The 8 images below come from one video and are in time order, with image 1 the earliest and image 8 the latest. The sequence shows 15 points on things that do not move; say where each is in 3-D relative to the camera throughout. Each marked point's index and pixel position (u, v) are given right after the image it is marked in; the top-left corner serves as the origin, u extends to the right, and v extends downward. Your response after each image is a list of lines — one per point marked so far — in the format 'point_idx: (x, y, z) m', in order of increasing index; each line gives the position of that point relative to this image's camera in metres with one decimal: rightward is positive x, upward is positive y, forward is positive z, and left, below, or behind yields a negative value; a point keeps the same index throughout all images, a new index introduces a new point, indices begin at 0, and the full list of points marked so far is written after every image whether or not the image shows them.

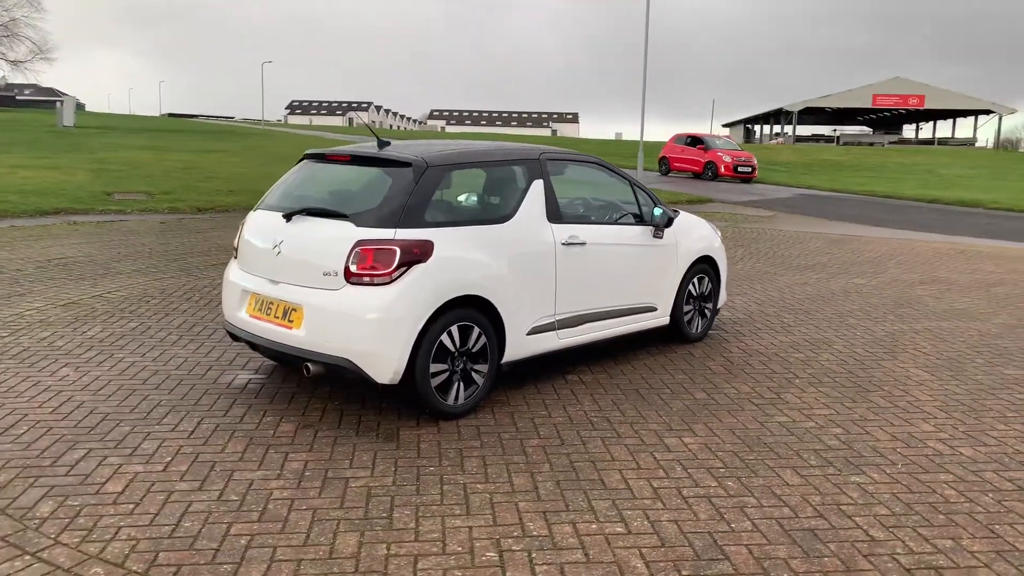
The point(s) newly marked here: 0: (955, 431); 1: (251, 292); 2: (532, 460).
0: (+2.5, -0.8, +4.4) m
1: (-1.5, 0.0, +4.6) m
2: (+0.1, -0.8, +3.9) m
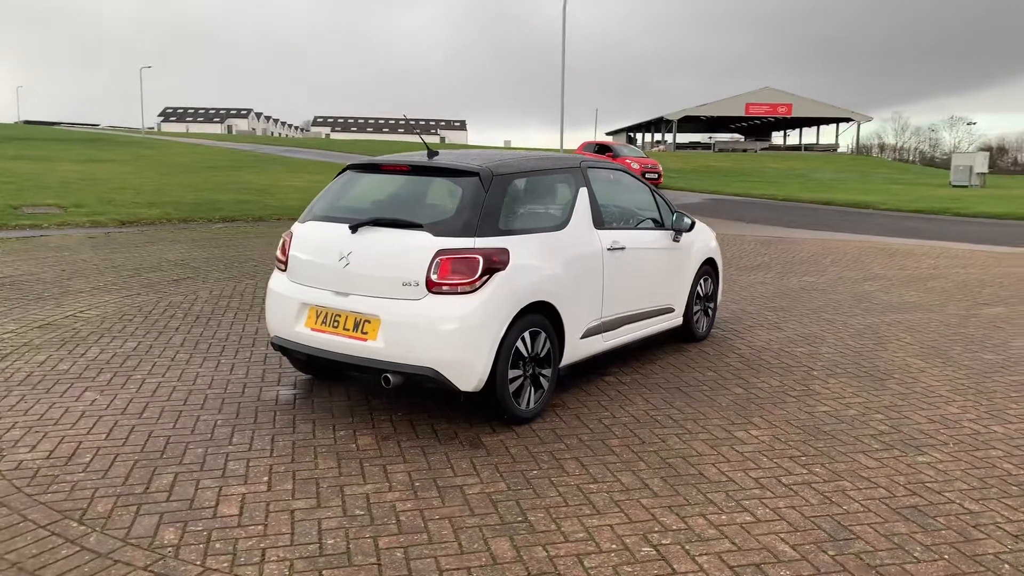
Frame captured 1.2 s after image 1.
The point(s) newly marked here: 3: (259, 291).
0: (+2.8, -0.7, +4.8) m
1: (-1.1, -0.1, +4.5) m
2: (+0.6, -0.8, +4.0) m
3: (-2.6, 0.0, +8.3) m
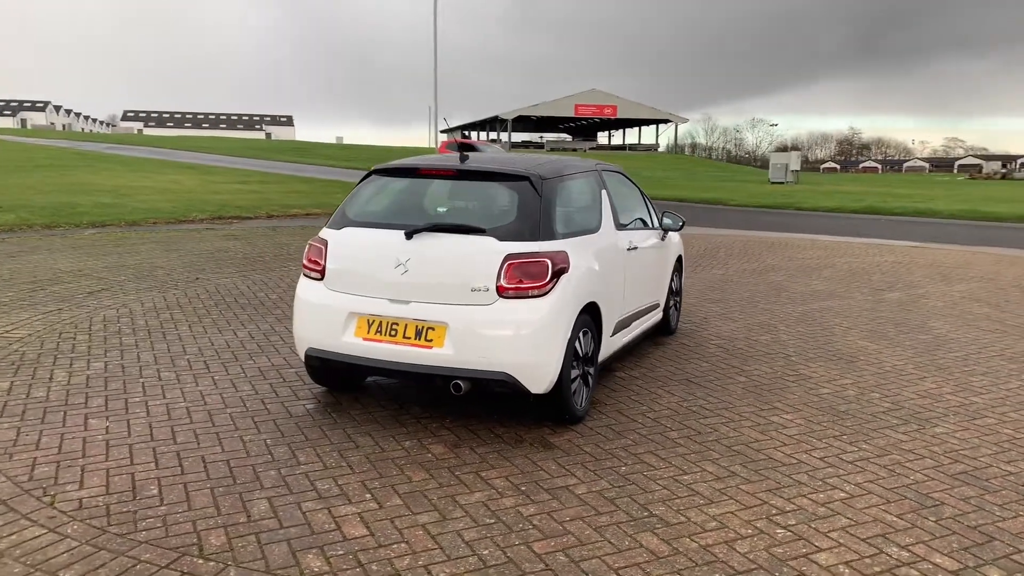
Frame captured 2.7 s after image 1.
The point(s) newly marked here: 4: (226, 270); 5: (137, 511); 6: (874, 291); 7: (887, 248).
0: (+3.0, -0.7, +5.5) m
1: (-0.8, -0.1, +4.3) m
2: (+1.0, -0.8, +4.2) m
3: (-3.1, -0.1, +7.8) m
4: (-3.5, +0.2, +9.9) m
5: (-1.6, -0.9, +3.4) m
6: (+4.3, 0.0, +9.6) m
7: (+6.5, +0.7, +13.8) m
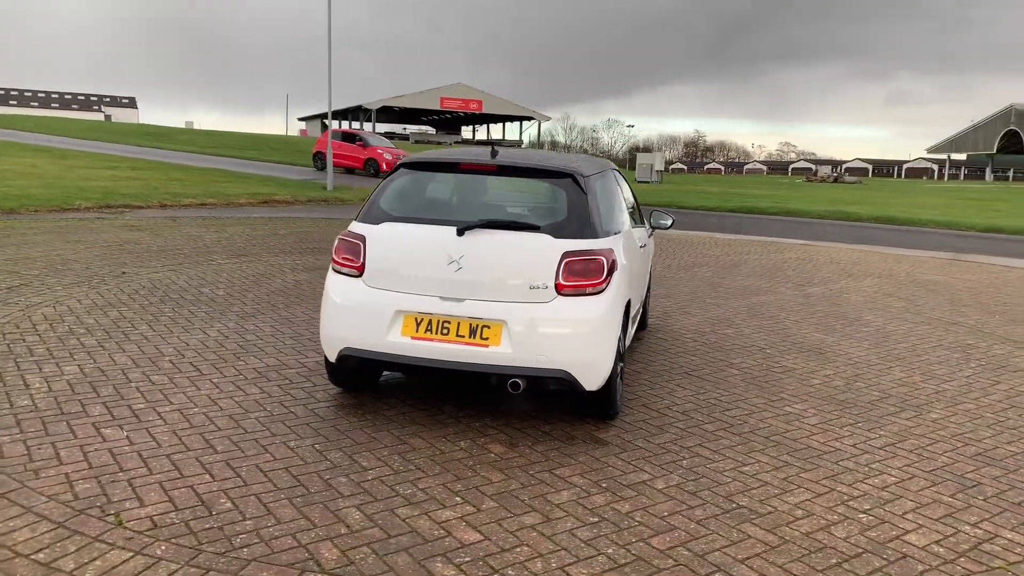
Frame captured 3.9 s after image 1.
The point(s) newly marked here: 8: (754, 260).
0: (+3.0, -0.6, +6.0) m
1: (-0.5, -0.1, +4.2) m
2: (+1.2, -0.8, +4.4) m
3: (-3.3, -0.1, +7.2) m
4: (-4.2, +0.3, +9.2) m
5: (-1.1, -0.9, +3.1) m
6: (+3.6, 0.0, +10.3) m
7: (+5.0, +0.8, +14.8) m
8: (+3.8, +0.4, +12.5) m
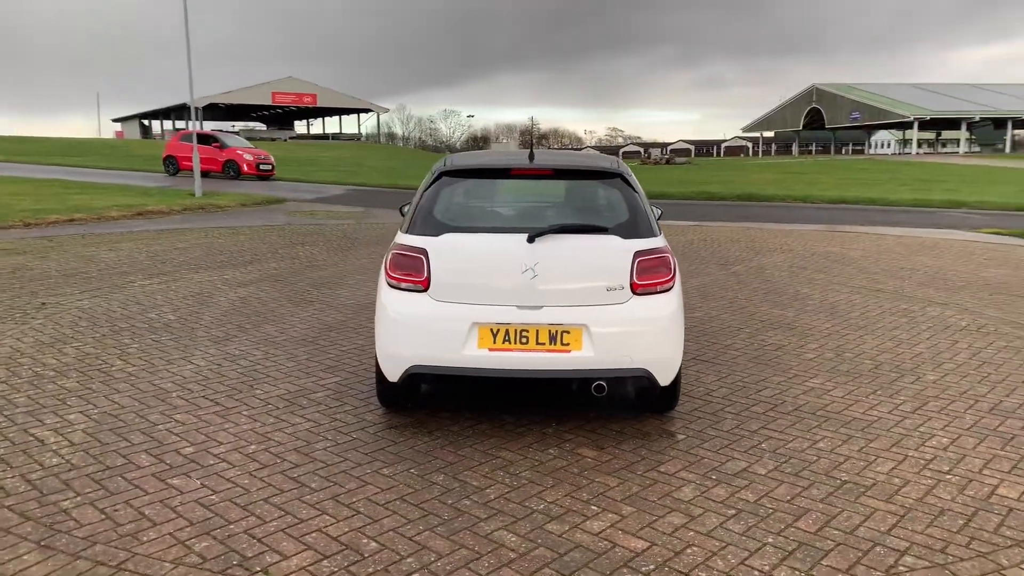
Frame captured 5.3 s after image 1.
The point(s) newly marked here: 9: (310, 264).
0: (+3.0, -0.4, +6.5) m
1: (-0.2, -0.2, +4.1) m
2: (+1.6, -0.8, +4.6) m
3: (-3.4, -0.3, +6.5) m
4: (-4.7, 0.0, +8.3) m
5: (-0.5, -1.0, +2.9) m
6: (+2.8, +0.3, +10.8) m
7: (+3.2, +1.2, +15.5) m
8: (+2.5, +0.7, +13.1) m
9: (-2.7, +0.3, +10.6) m
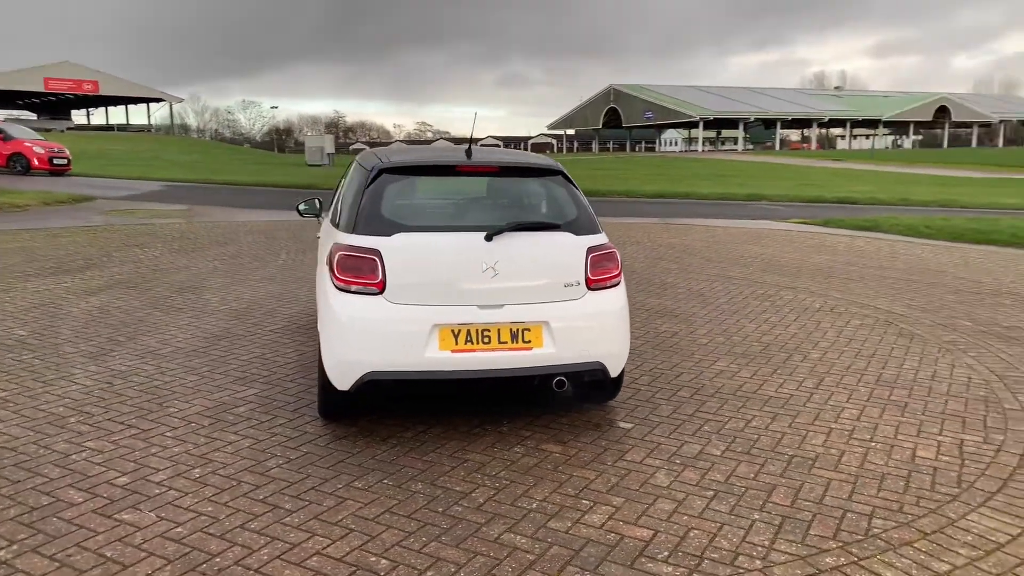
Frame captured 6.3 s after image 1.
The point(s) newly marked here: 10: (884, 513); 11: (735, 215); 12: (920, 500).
0: (+2.2, -0.3, +7.1) m
1: (-0.4, -0.2, +4.0) m
2: (+1.3, -0.7, +4.9) m
3: (-4.1, -0.5, +5.6) m
4: (-5.7, -0.2, +7.1) m
5: (-0.3, -1.0, +2.8) m
6: (+1.0, +0.4, +11.2) m
7: (+0.3, +1.3, +15.9) m
8: (+0.1, +0.8, +13.3) m
9: (-4.3, +0.2, +9.7) m
10: (+1.6, -1.0, +3.4) m
11: (+5.2, +1.7, +18.6) m
12: (+1.8, -0.9, +3.6) m
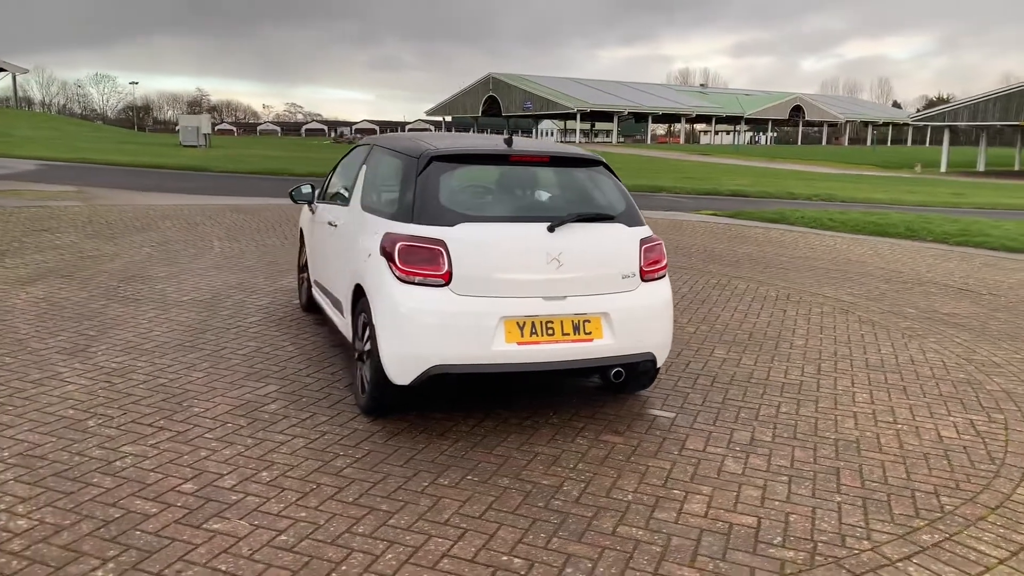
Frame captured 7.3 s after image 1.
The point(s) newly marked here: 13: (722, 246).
0: (+2.0, -0.2, +7.4) m
1: (0.0, -0.1, +3.9) m
2: (+1.4, -0.6, +5.1) m
3: (-4.0, -0.4, +4.9) m
4: (-5.8, -0.1, +6.2) m
5: (+0.2, -1.0, +2.8) m
6: (+0.2, +0.6, +11.3) m
7: (-1.2, +1.5, +15.7) m
8: (-1.0, +1.0, +13.2) m
9: (-4.8, +0.4, +9.0) m
10: (+2.0, -0.9, +3.7) m
11: (+3.2, +2.0, +19.2) m
12: (+2.2, -0.9, +3.8) m
13: (+3.2, +0.6, +12.2) m
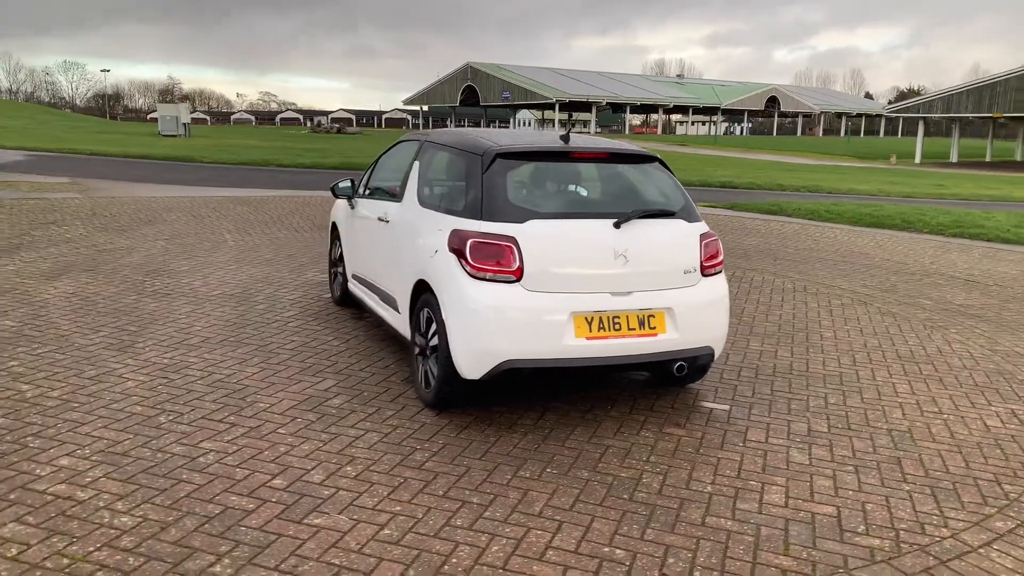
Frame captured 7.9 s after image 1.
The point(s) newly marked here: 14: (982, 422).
0: (+2.3, -0.2, +7.5) m
1: (+0.3, -0.1, +4.0) m
2: (+1.8, -0.6, +5.2) m
3: (-3.7, -0.4, +4.9) m
4: (-5.5, 0.0, +6.1) m
5: (+0.5, -1.0, +2.8) m
6: (+0.3, +0.7, +11.3) m
7: (-1.2, +1.7, +15.7) m
8: (-0.9, +1.1, +13.2) m
9: (-4.6, +0.4, +8.9) m
10: (+2.3, -0.9, +3.8) m
11: (+3.1, +2.2, +19.3) m
12: (+2.5, -0.9, +4.0) m
13: (+3.3, +0.8, +12.3) m
14: (+2.7, -0.8, +4.6) m
